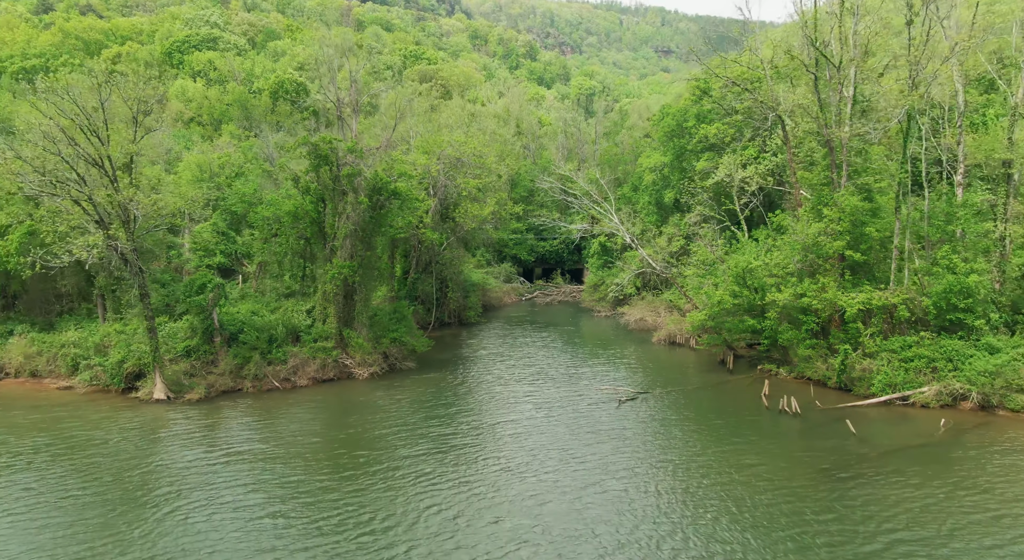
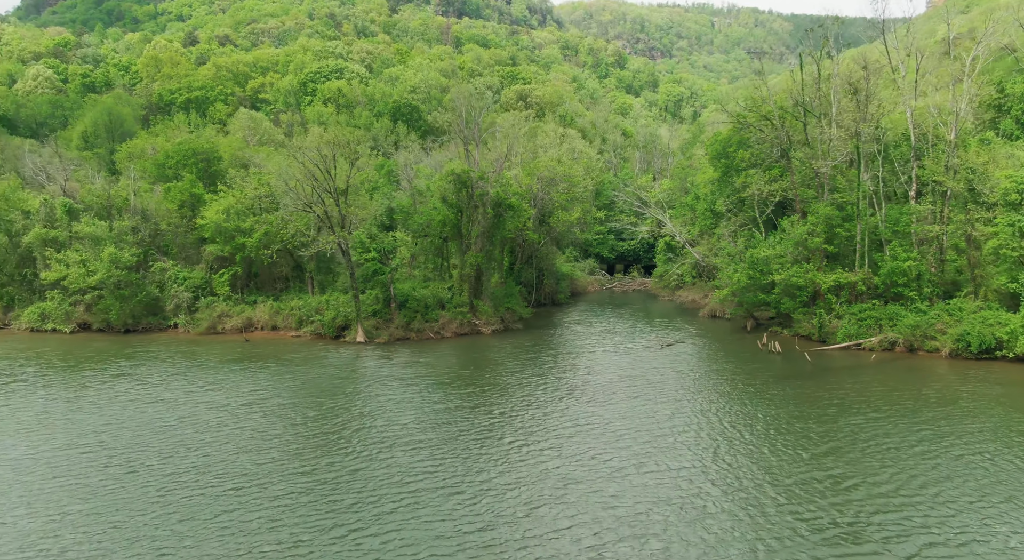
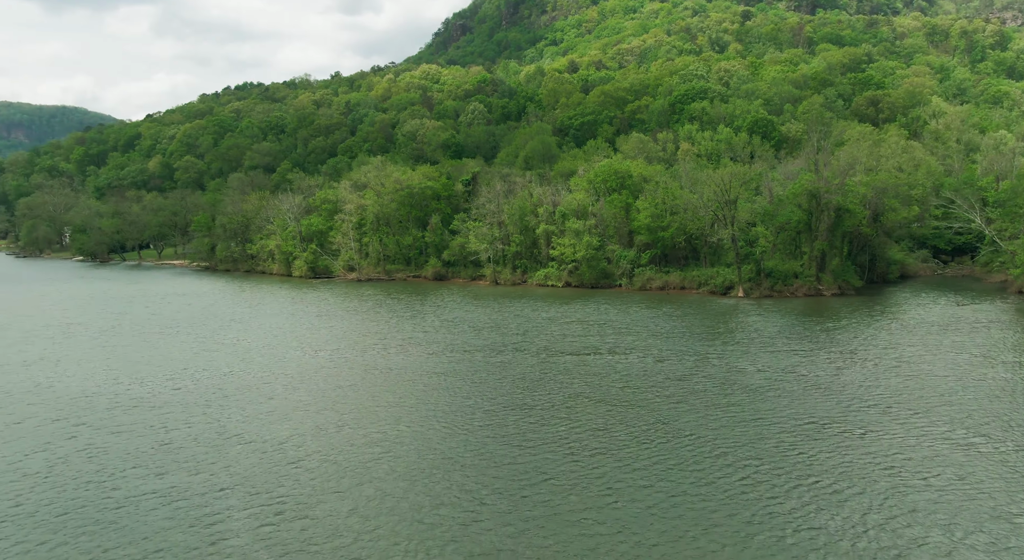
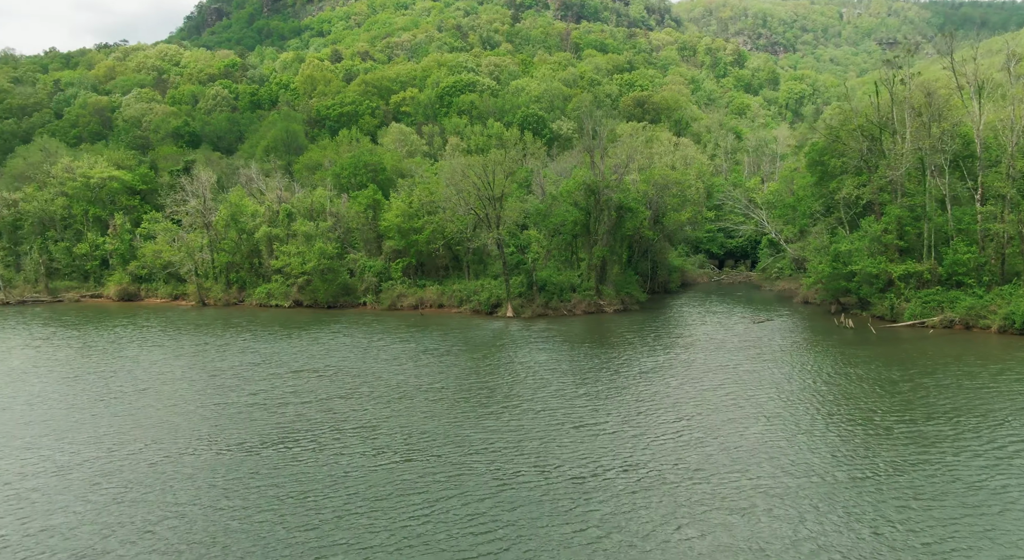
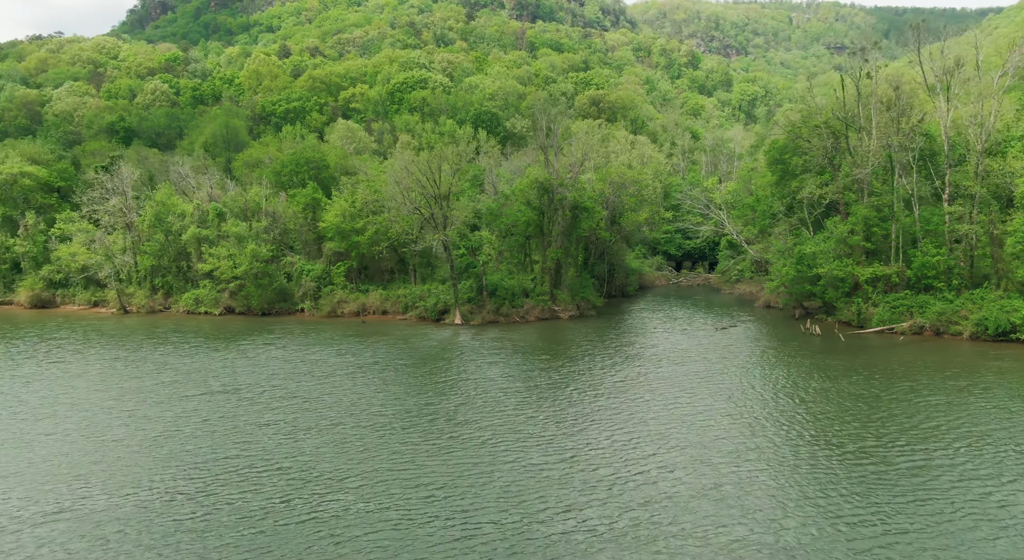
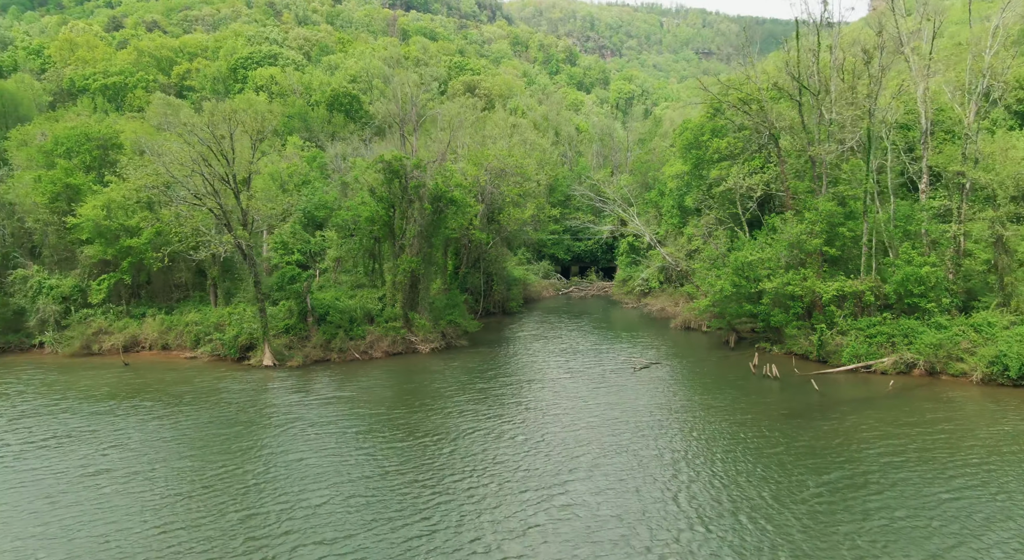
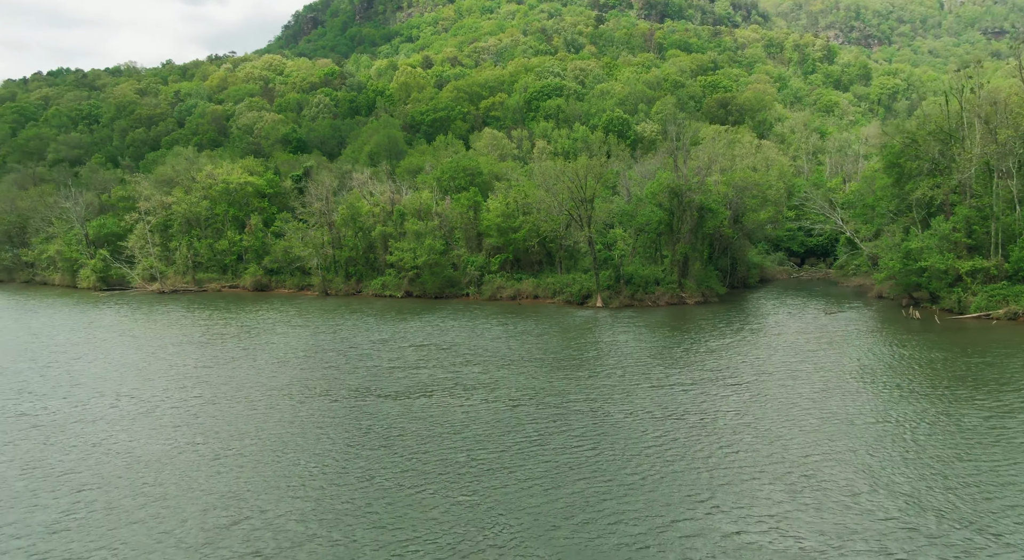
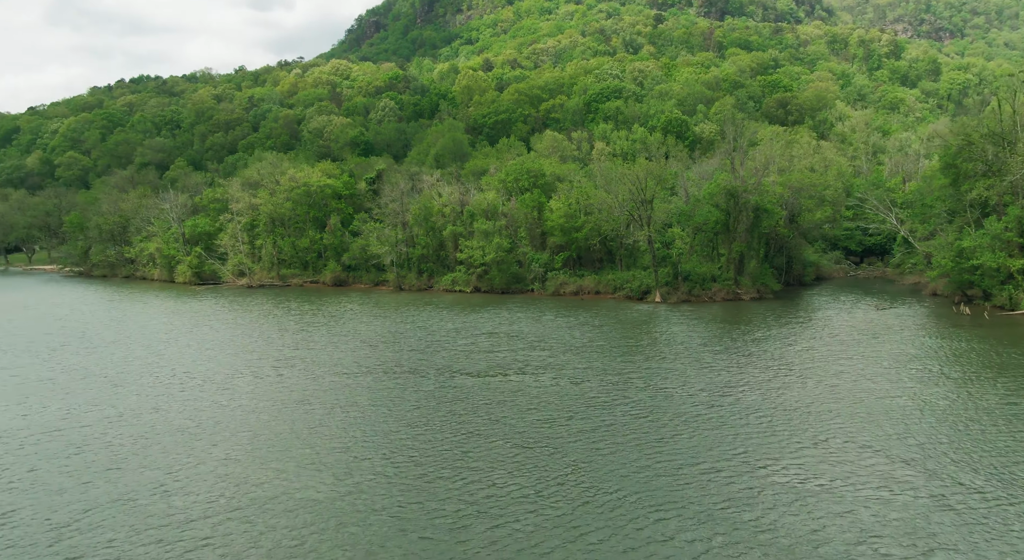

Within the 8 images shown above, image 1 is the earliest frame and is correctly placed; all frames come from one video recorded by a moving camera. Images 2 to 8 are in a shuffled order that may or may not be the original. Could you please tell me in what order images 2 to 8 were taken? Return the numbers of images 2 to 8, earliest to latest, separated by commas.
6, 2, 5, 4, 7, 8, 3
